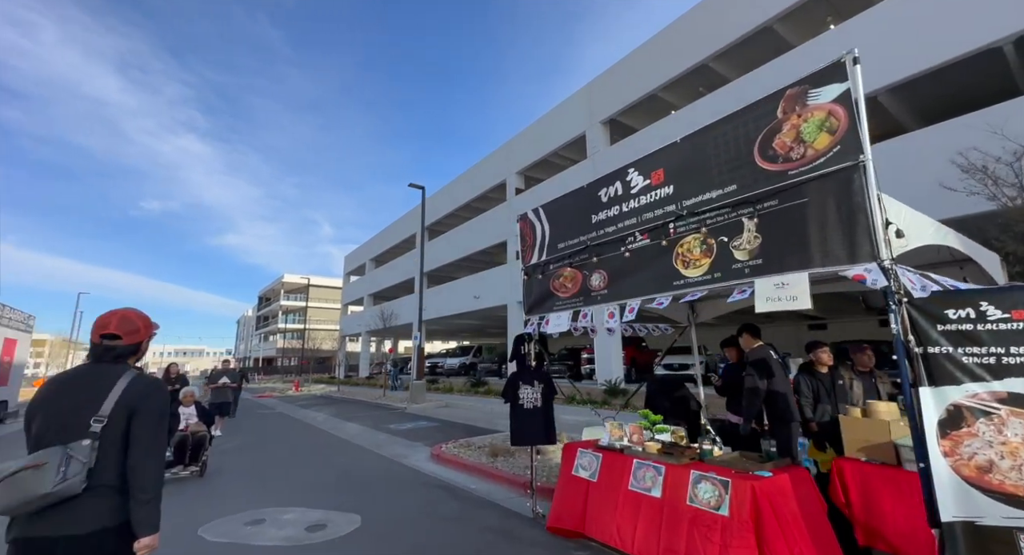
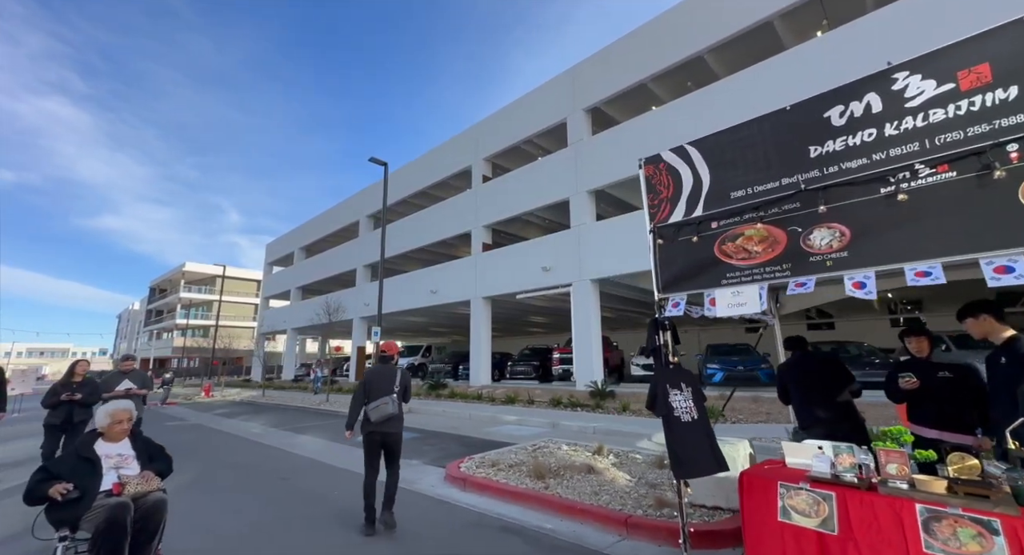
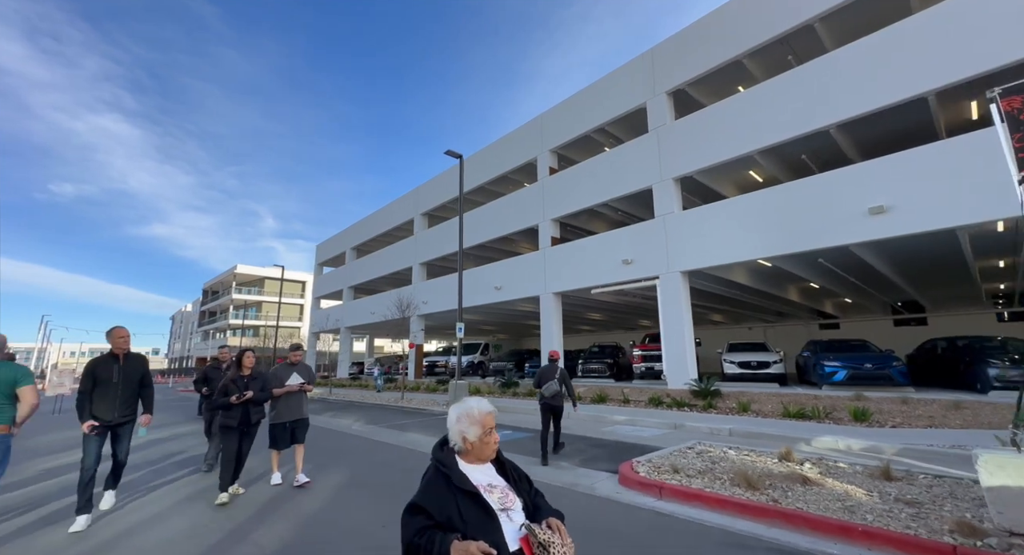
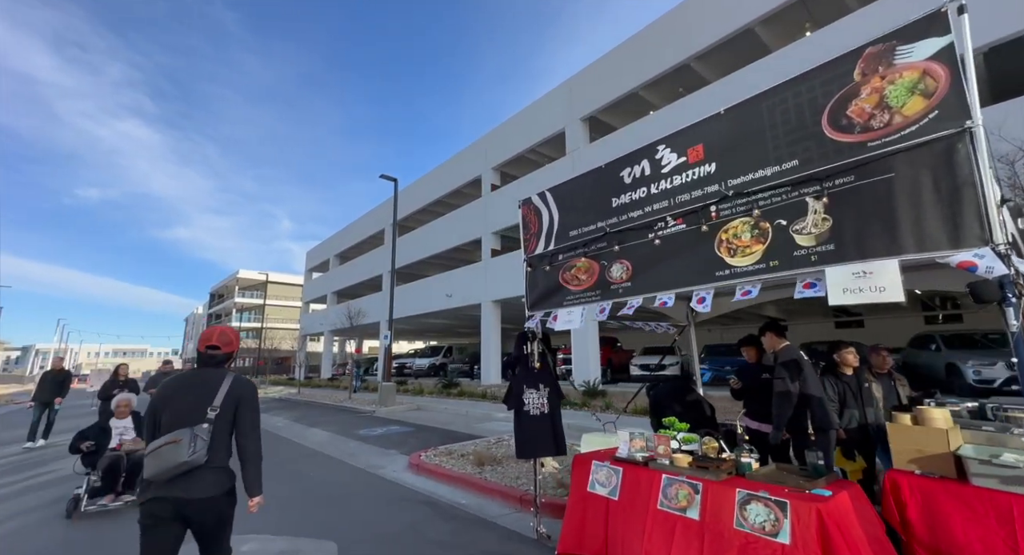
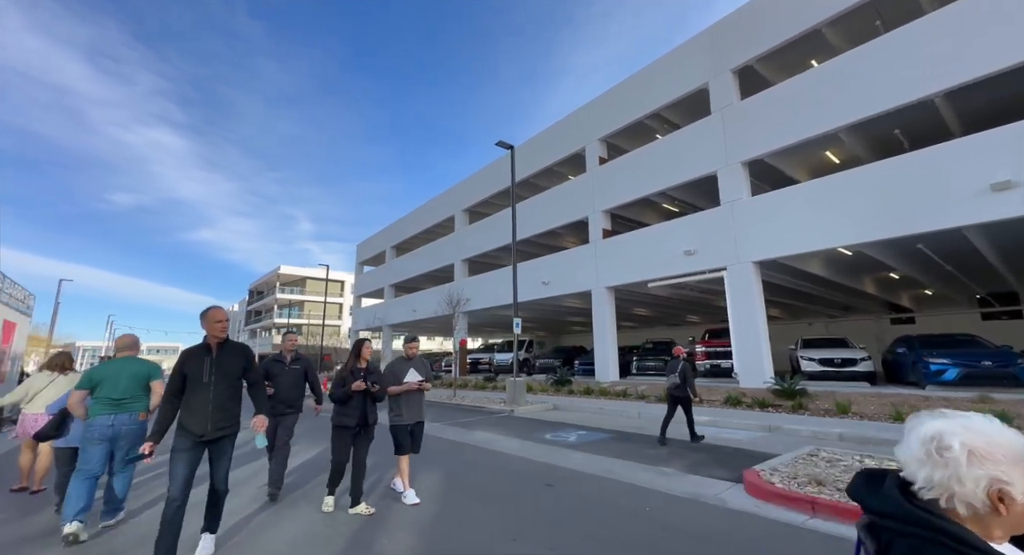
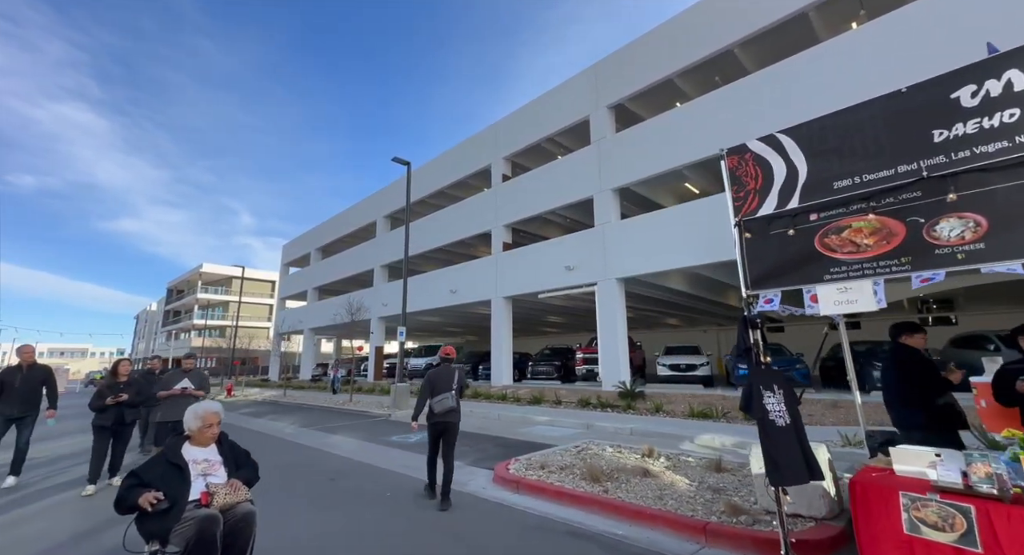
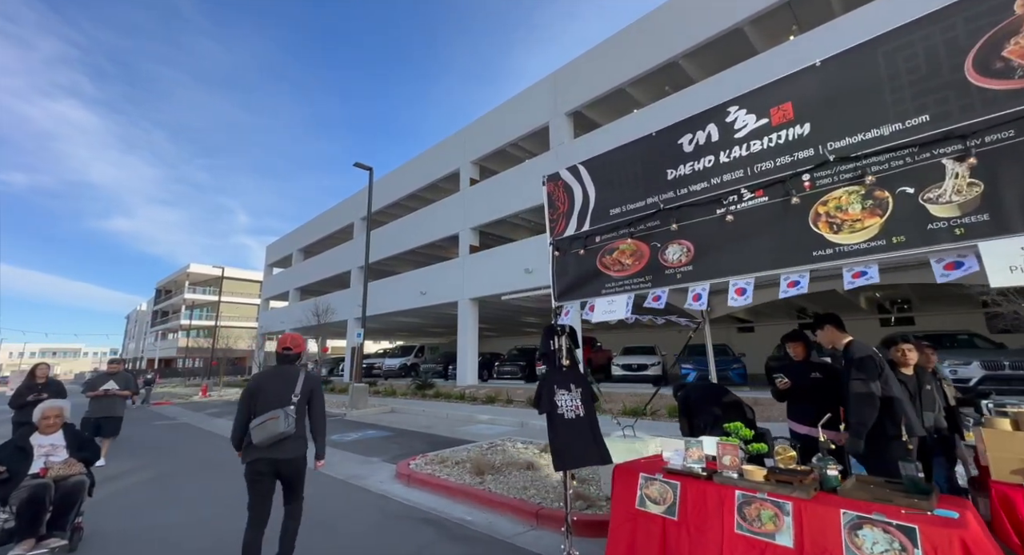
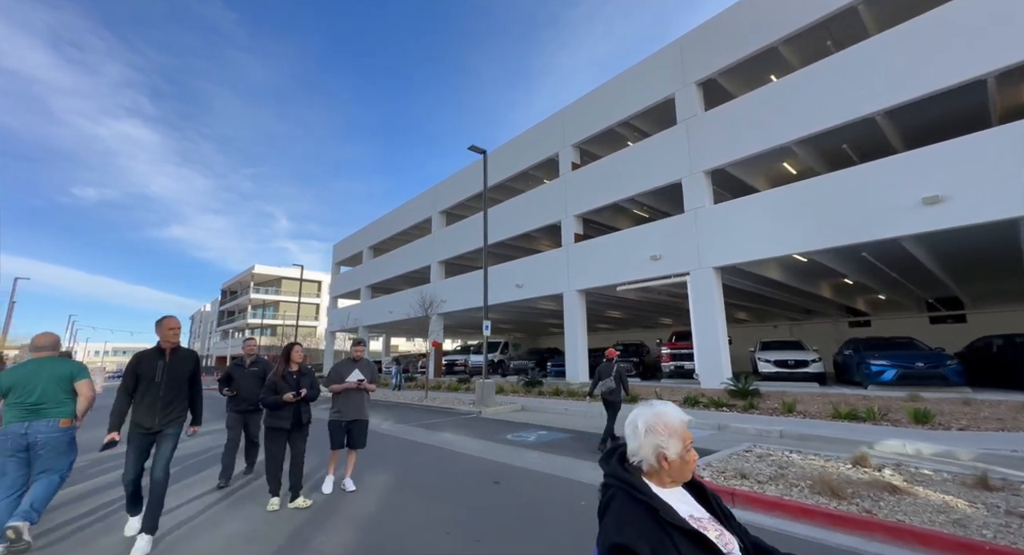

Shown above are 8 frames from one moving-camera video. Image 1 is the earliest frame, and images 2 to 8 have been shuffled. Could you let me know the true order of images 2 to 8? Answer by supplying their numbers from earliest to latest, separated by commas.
4, 7, 2, 6, 3, 8, 5
